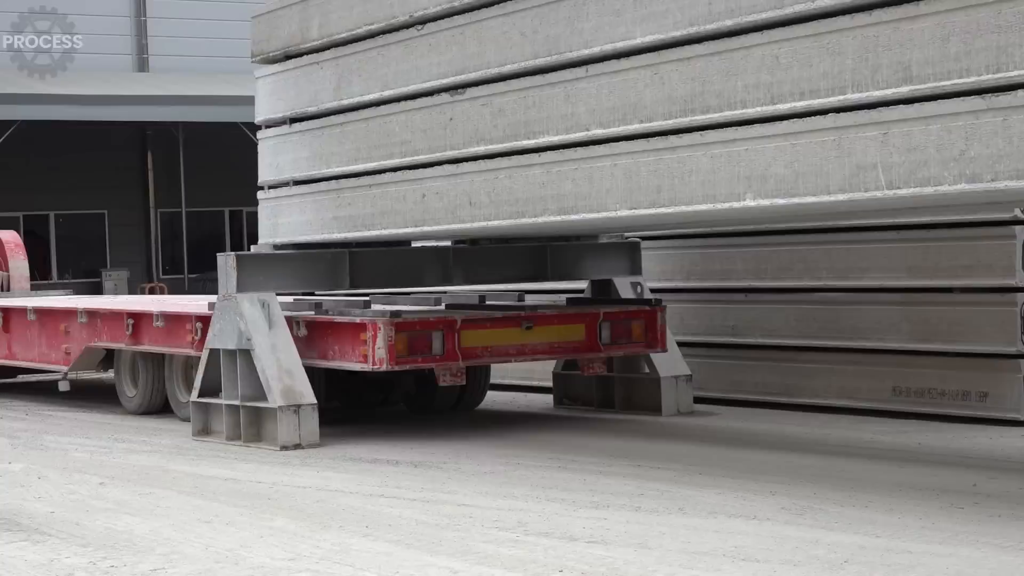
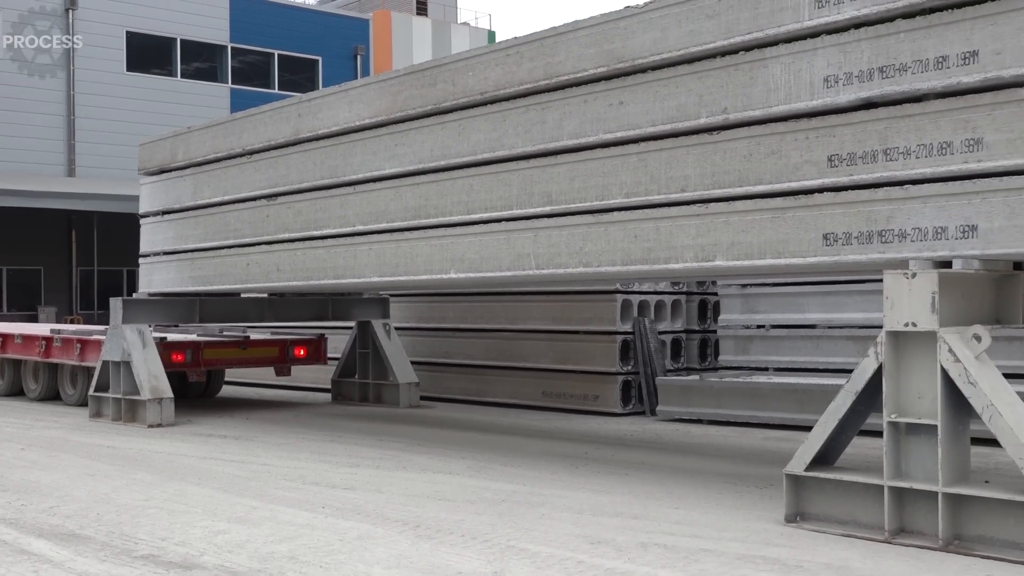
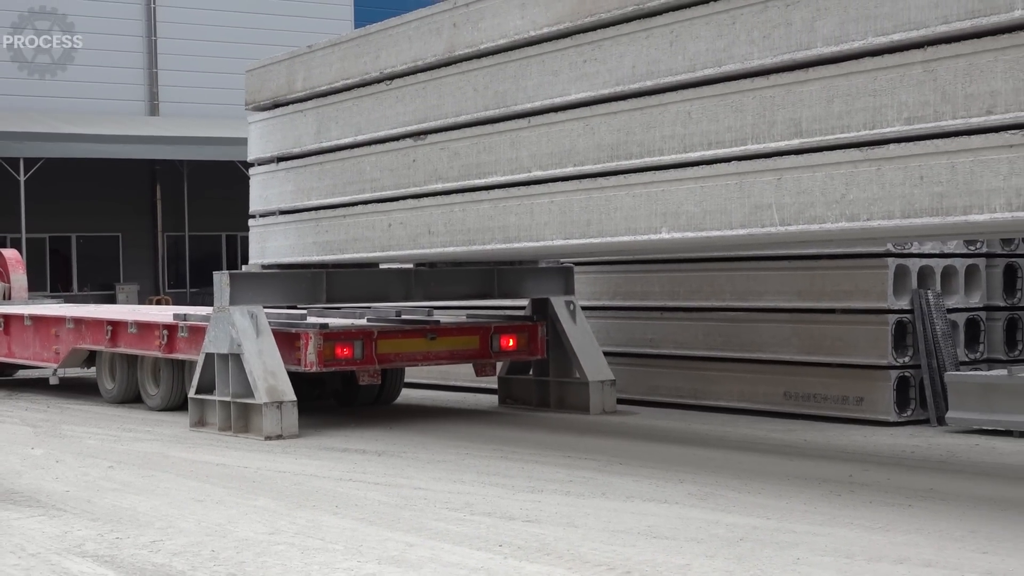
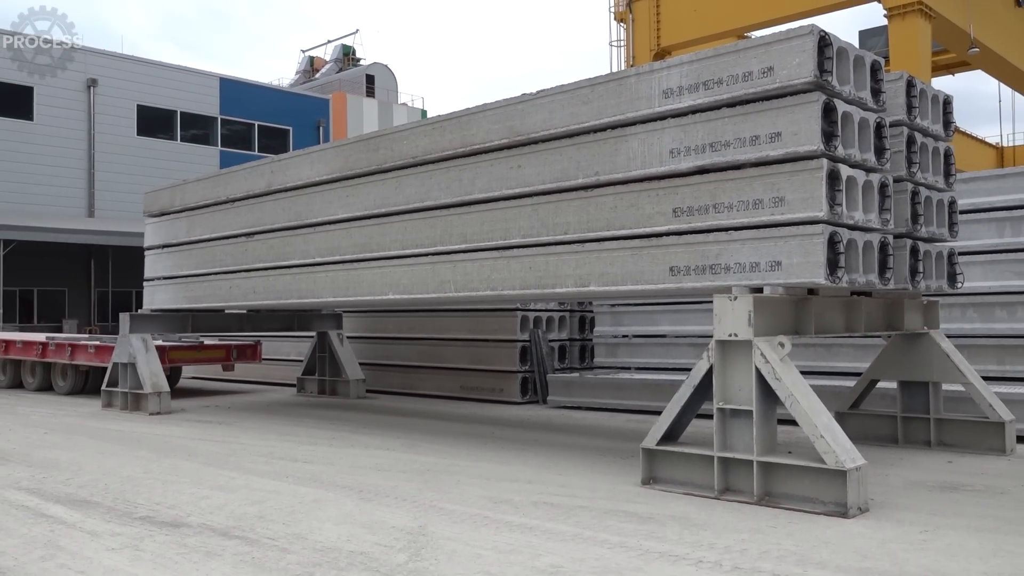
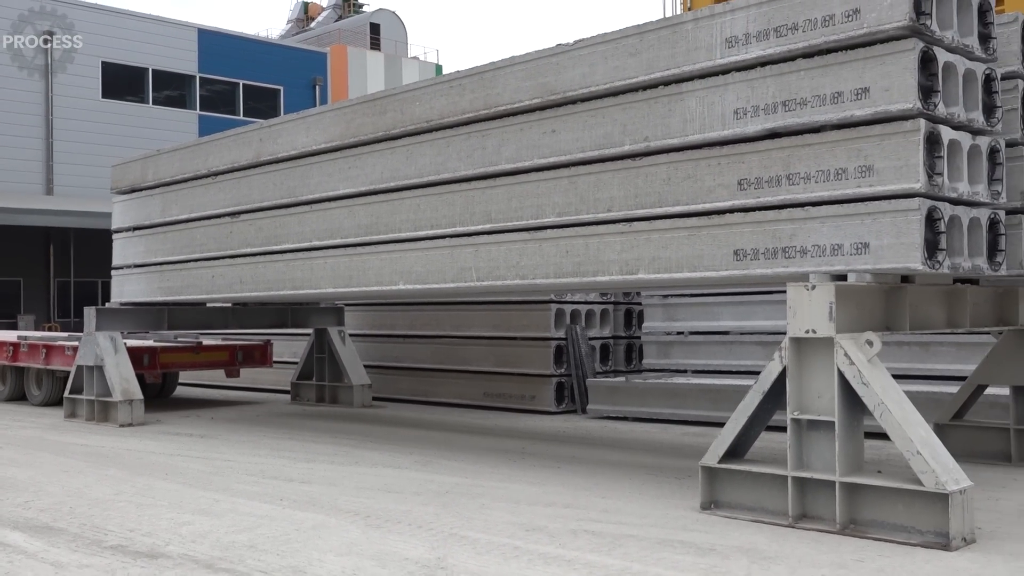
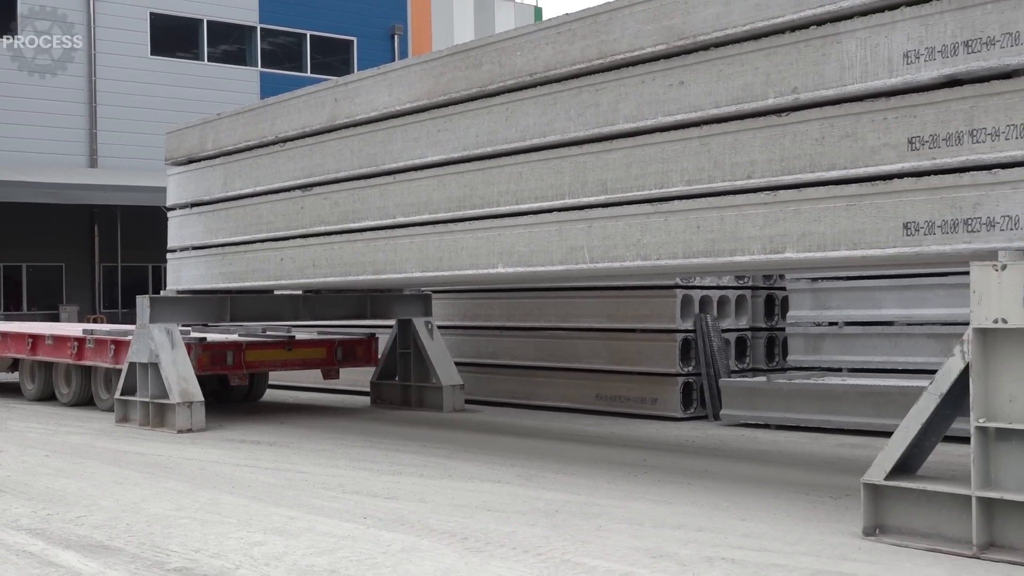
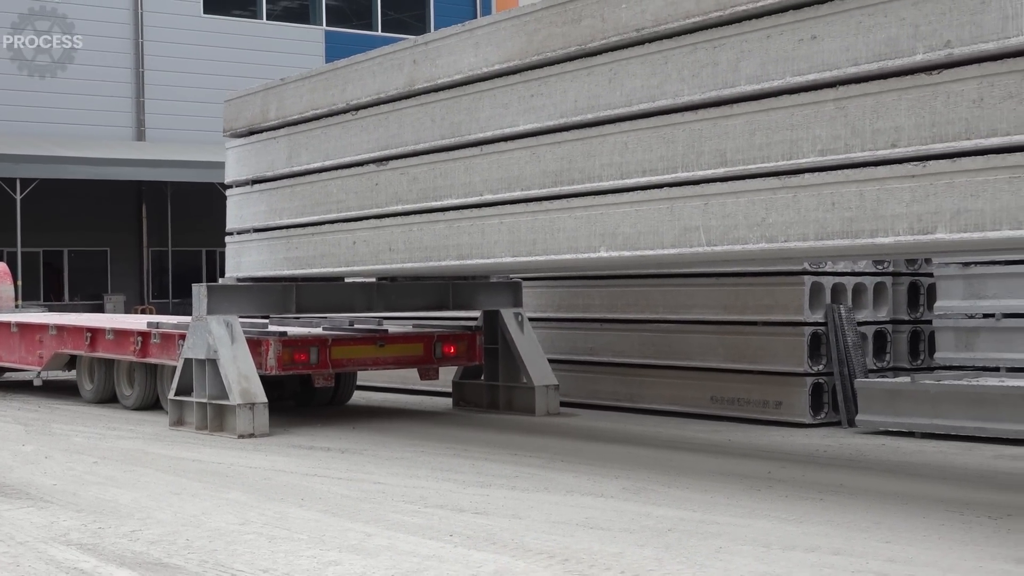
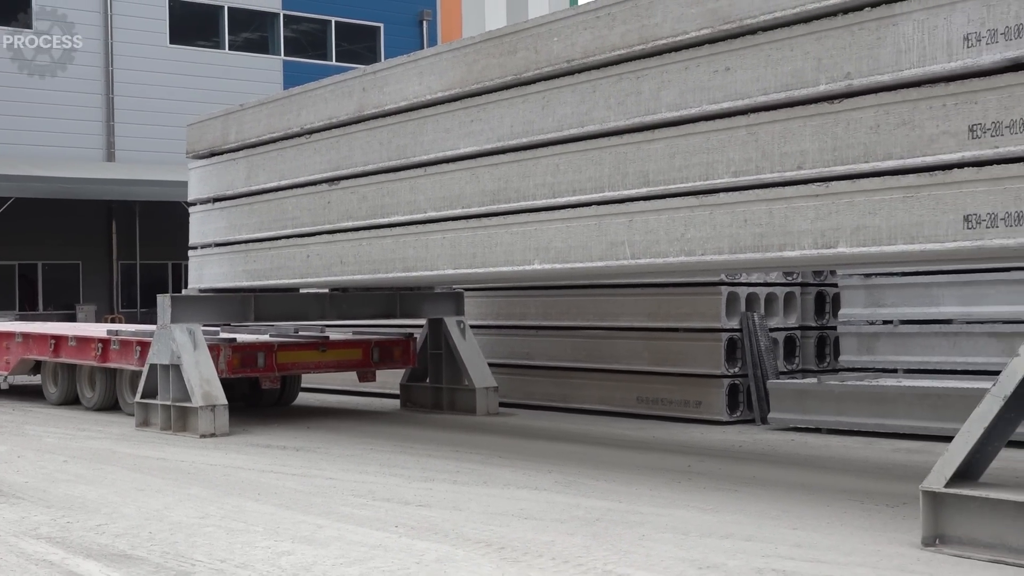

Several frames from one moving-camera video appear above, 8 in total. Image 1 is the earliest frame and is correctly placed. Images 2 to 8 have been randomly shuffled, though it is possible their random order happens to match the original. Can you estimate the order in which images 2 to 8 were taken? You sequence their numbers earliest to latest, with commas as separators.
3, 7, 8, 6, 2, 5, 4
